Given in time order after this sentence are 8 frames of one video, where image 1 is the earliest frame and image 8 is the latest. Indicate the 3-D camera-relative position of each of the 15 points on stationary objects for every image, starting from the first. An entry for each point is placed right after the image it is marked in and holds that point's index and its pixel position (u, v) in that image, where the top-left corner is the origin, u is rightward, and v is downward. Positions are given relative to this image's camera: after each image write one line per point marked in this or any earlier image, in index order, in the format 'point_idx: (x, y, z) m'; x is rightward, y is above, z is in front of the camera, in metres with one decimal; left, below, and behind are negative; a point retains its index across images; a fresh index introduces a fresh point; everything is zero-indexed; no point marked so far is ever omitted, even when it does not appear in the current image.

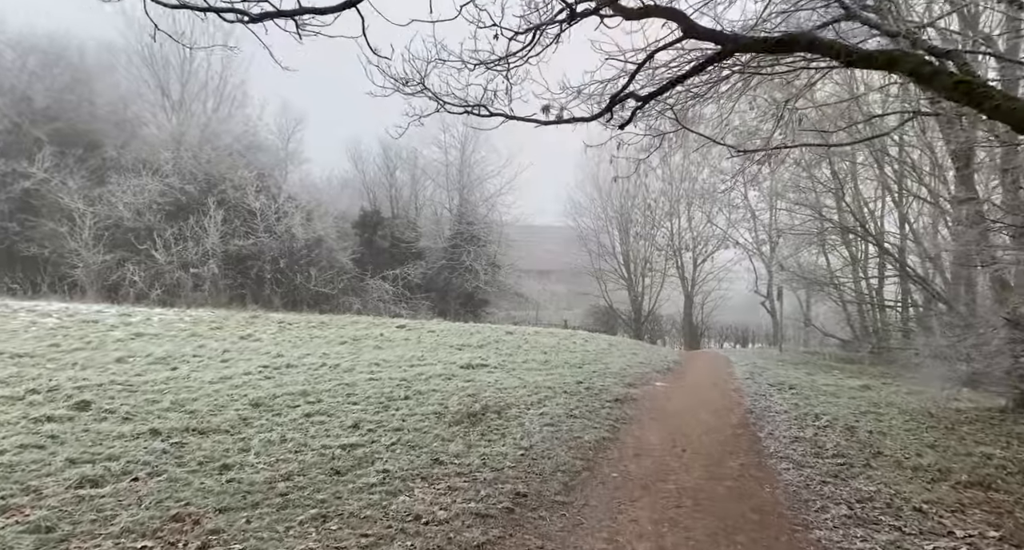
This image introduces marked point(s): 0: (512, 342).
0: (0.0, -1.2, +11.6) m
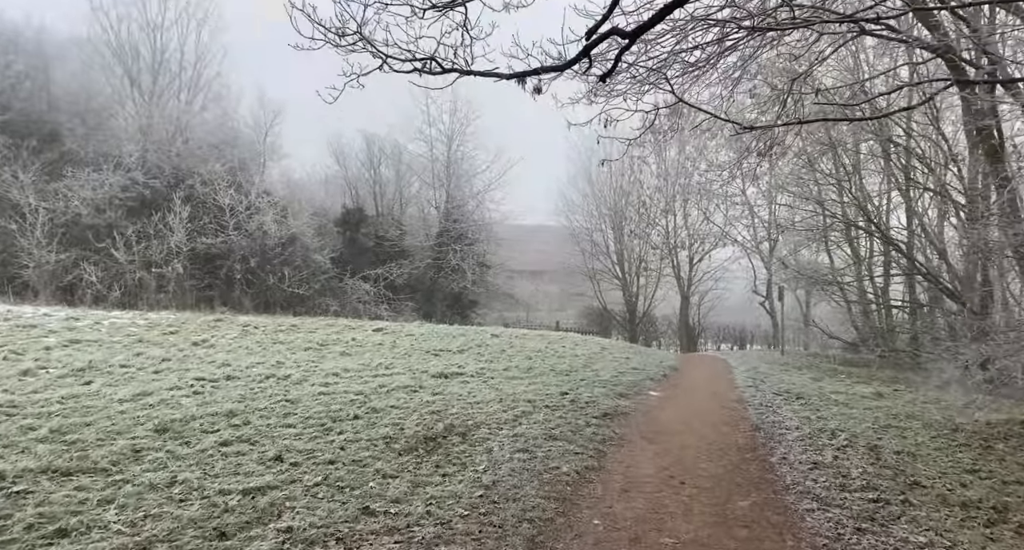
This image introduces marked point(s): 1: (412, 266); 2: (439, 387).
0: (-0.3, -1.2, +10.8) m
1: (-2.8, +0.3, +19.3) m
2: (-0.7, -1.1, +6.4) m
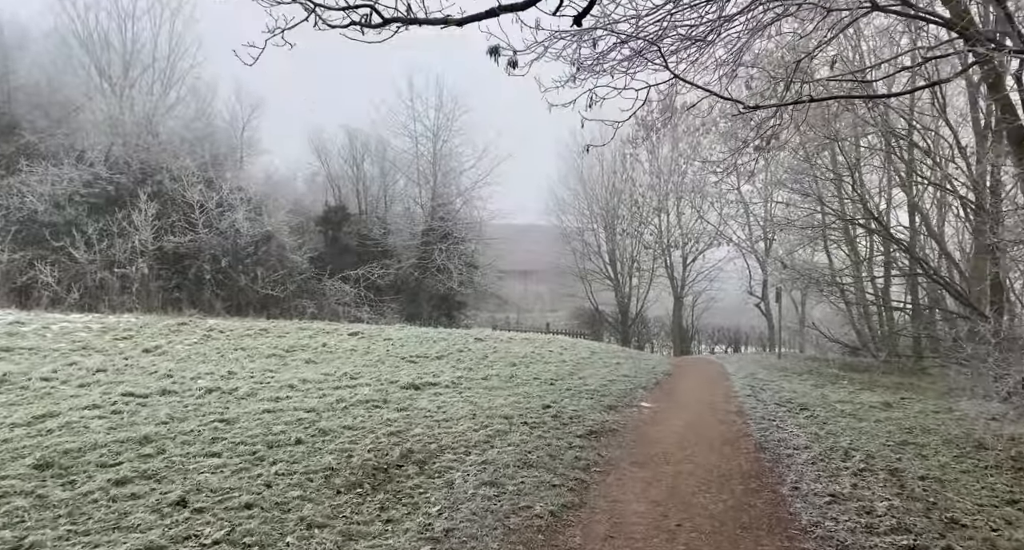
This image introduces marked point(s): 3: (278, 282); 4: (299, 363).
0: (-0.5, -1.2, +10.1) m
1: (-3.2, +0.2, +18.6) m
2: (-0.9, -1.1, +5.7) m
3: (-4.8, -0.1, +13.8) m
4: (-2.4, -1.0, +7.6) m
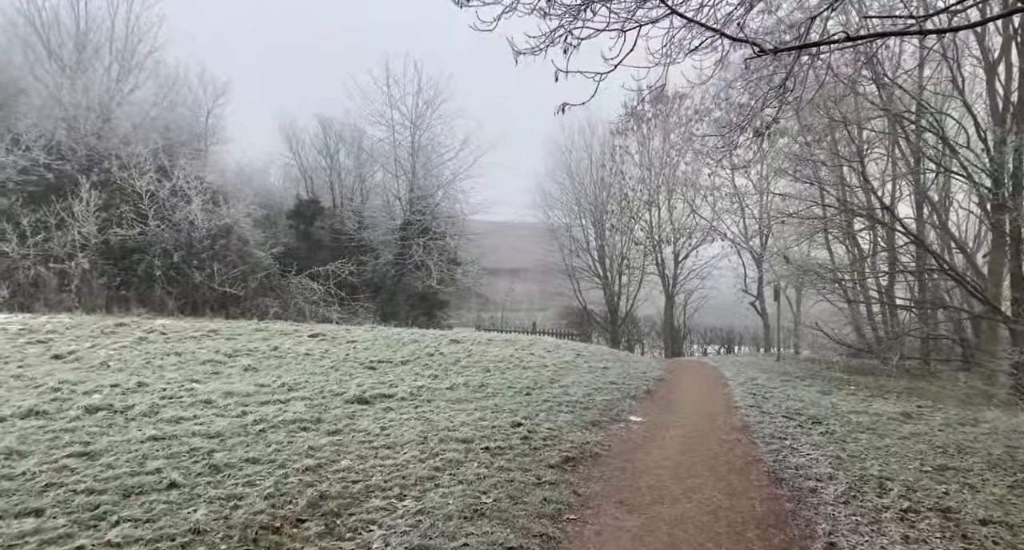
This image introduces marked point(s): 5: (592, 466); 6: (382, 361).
0: (-0.9, -1.1, +9.1) m
1: (-3.6, +0.3, +17.5) m
2: (-1.2, -1.0, +4.7) m
3: (-5.2, -0.1, +12.7) m
4: (-2.7, -0.9, +6.6) m
5: (+0.5, -1.2, +4.3) m
6: (-1.6, -1.1, +8.2) m
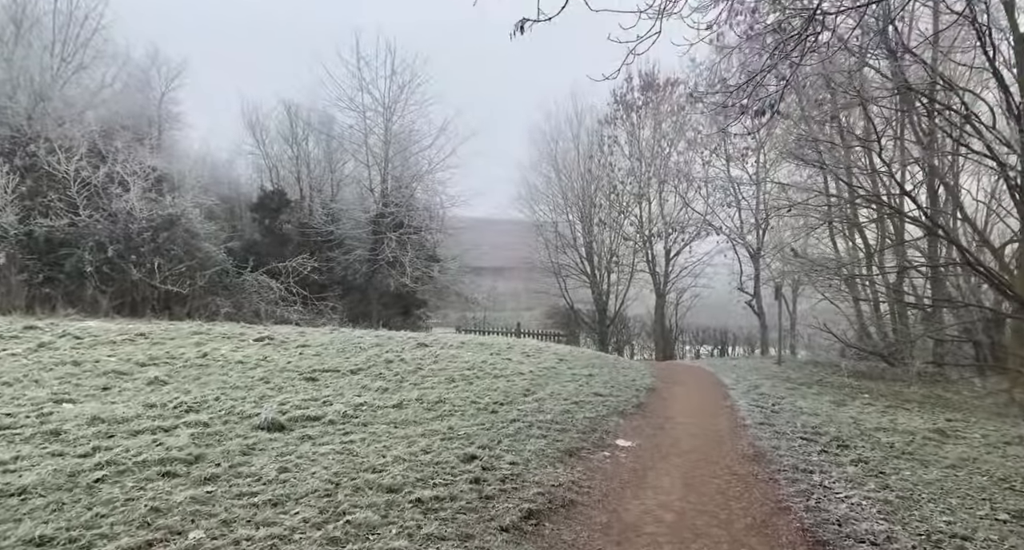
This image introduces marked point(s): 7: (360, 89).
0: (-1.2, -1.1, +7.9) m
1: (-4.1, +0.4, +16.3) m
2: (-1.5, -1.0, +3.5) m
3: (-5.6, 0.0, +11.5) m
4: (-3.0, -0.9, +5.4) m
5: (+0.2, -1.2, +3.1) m
6: (-1.9, -1.0, +7.0) m
7: (-3.8, +4.6, +16.6) m
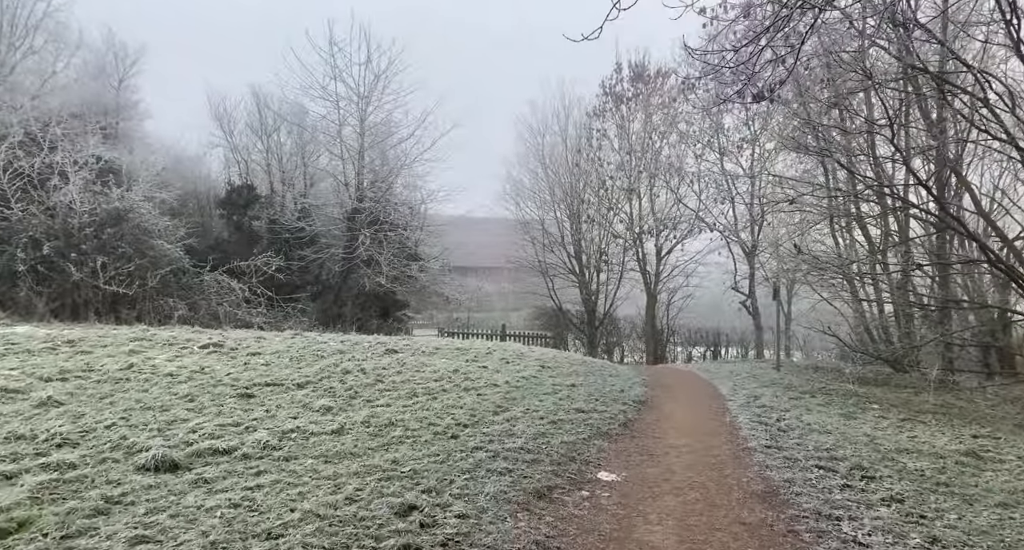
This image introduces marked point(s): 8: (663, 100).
0: (-1.5, -1.0, +7.0) m
1: (-4.5, +0.4, +15.4) m
2: (-1.7, -1.0, +2.6) m
3: (-5.9, 0.0, +10.5) m
4: (-3.3, -0.9, +4.4) m
5: (0.0, -1.2, +2.2) m
6: (-2.2, -1.0, +6.1) m
7: (-4.2, +4.6, +15.6) m
8: (+4.0, +4.6, +17.9) m
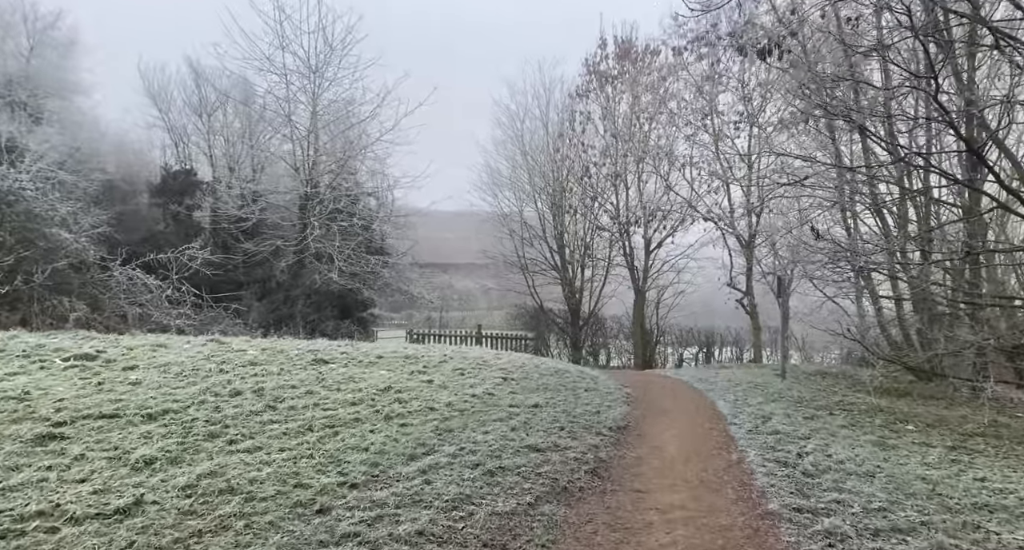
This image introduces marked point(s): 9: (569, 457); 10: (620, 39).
0: (-2.0, -1.0, +5.3) m
1: (-5.1, +0.5, +13.6) m
2: (-2.1, -0.9, +0.9) m
3: (-6.4, +0.1, +8.7) m
4: (-3.7, -0.8, +2.7) m
5: (-0.4, -1.1, +0.5) m
6: (-2.7, -0.9, +4.4) m
7: (-4.8, +4.7, +13.9) m
8: (+3.4, +4.7, +16.2) m
9: (+0.4, -1.2, +4.5) m
10: (+2.7, +6.0, +17.0) m
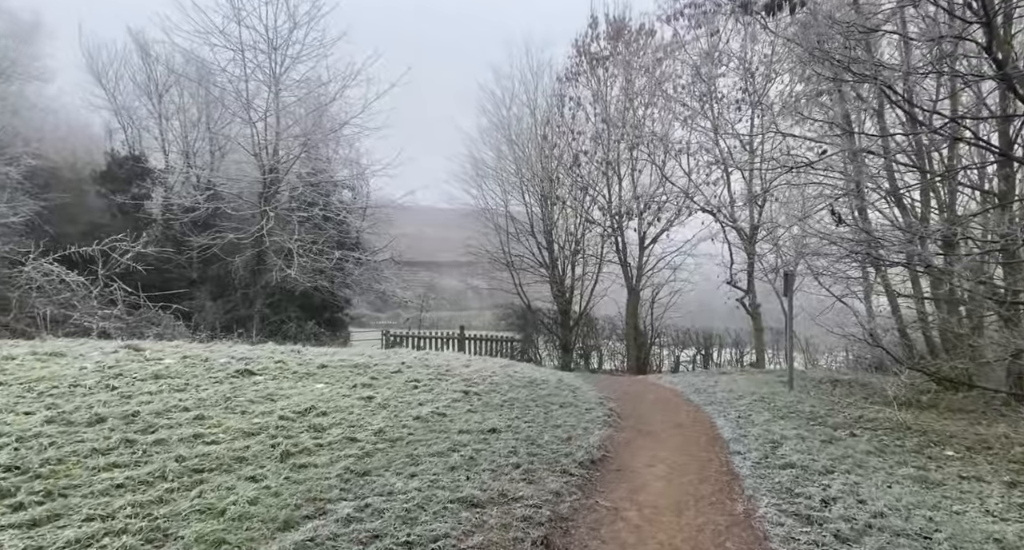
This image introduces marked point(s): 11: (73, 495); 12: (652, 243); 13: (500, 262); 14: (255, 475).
0: (-2.3, -0.9, +4.0) m
1: (-5.5, +0.5, +12.4) m
2: (-2.5, -0.9, -0.3) m
3: (-6.8, +0.1, +7.5) m
4: (-4.1, -0.8, +1.5) m
5: (-0.8, -1.1, -0.7) m
6: (-3.0, -0.9, +3.1) m
7: (-5.2, +4.7, +12.6) m
8: (+3.0, +4.8, +15.0) m
9: (0.0, -1.2, +3.3) m
10: (+2.3, +6.0, +15.8) m
11: (-2.0, -1.0, +3.1) m
12: (+3.3, +0.8, +15.9) m
13: (-0.5, +0.4, +17.0) m
14: (-1.3, -1.0, +3.6) m
